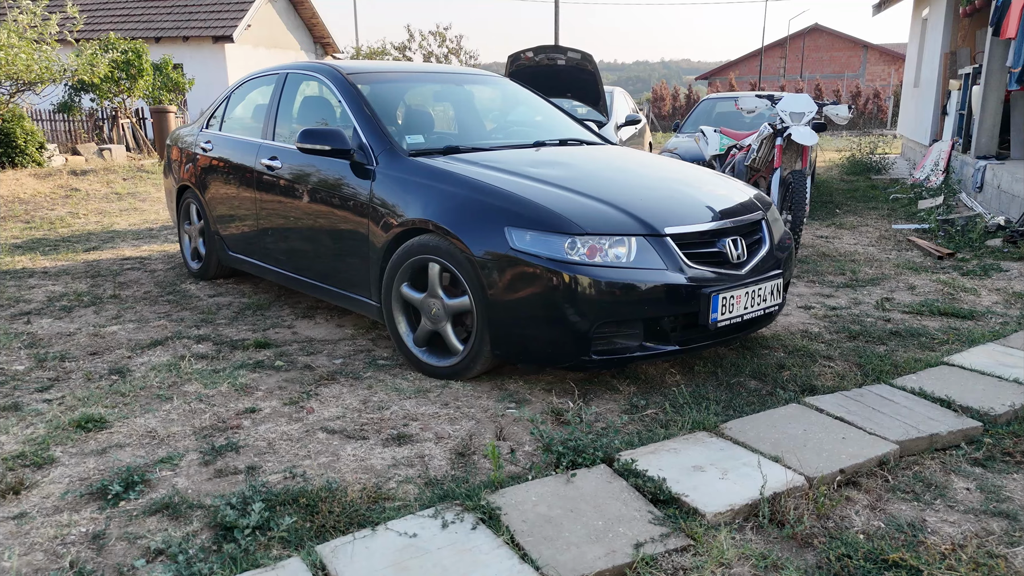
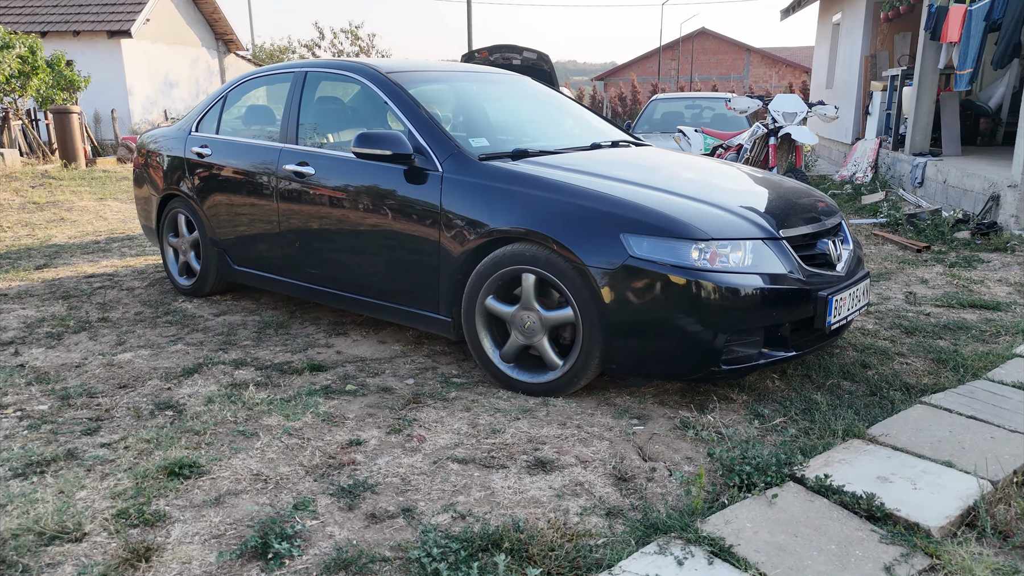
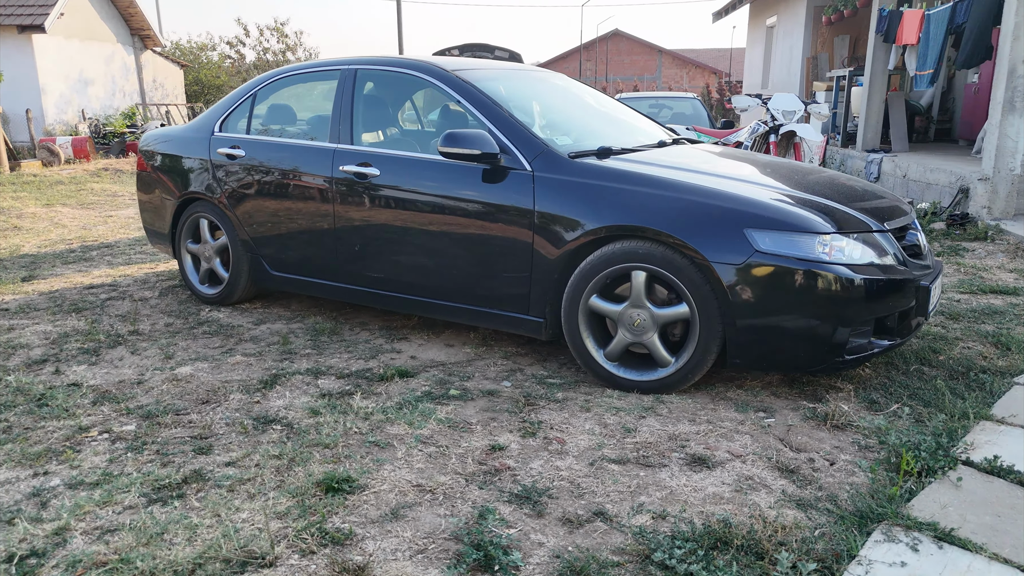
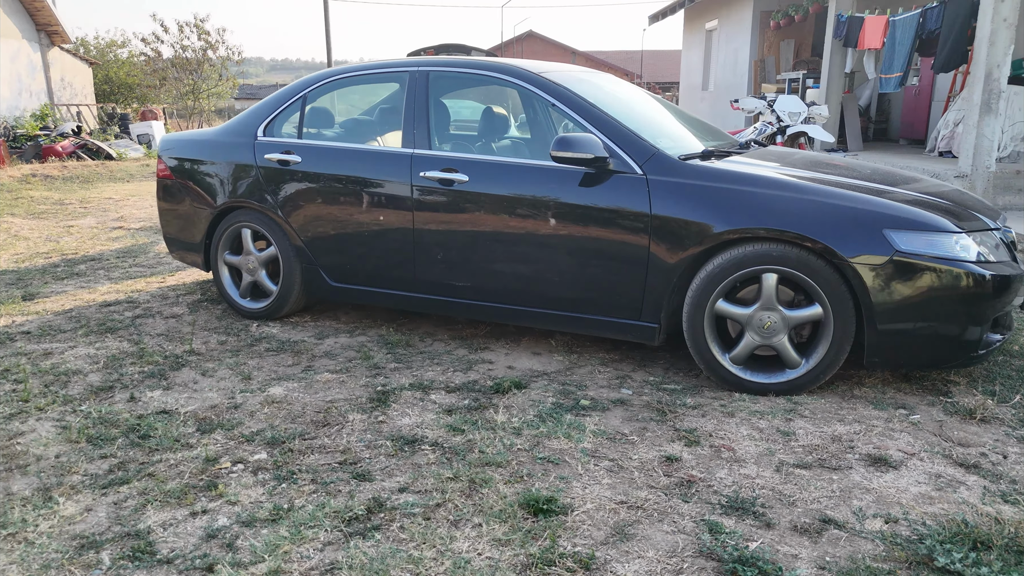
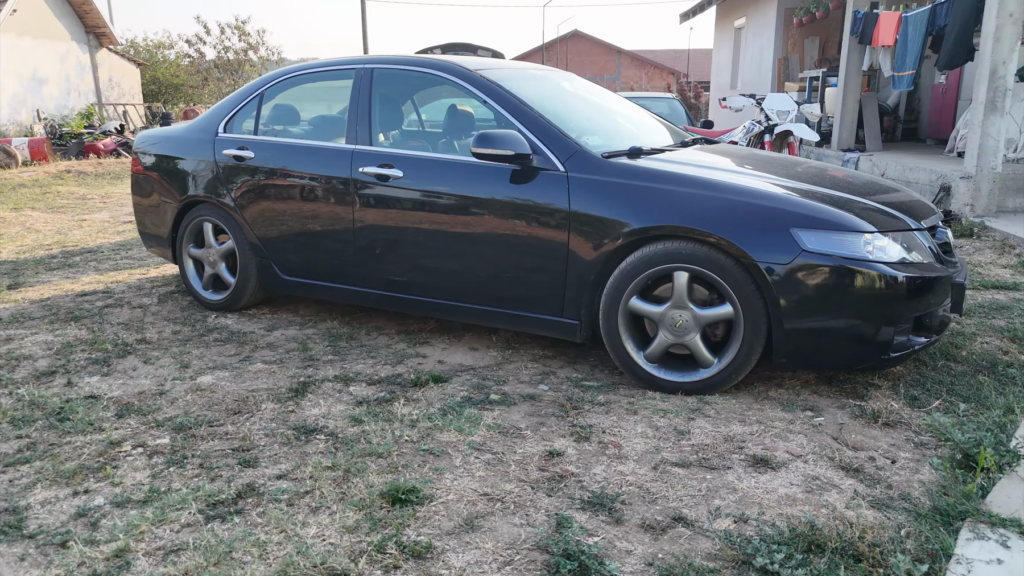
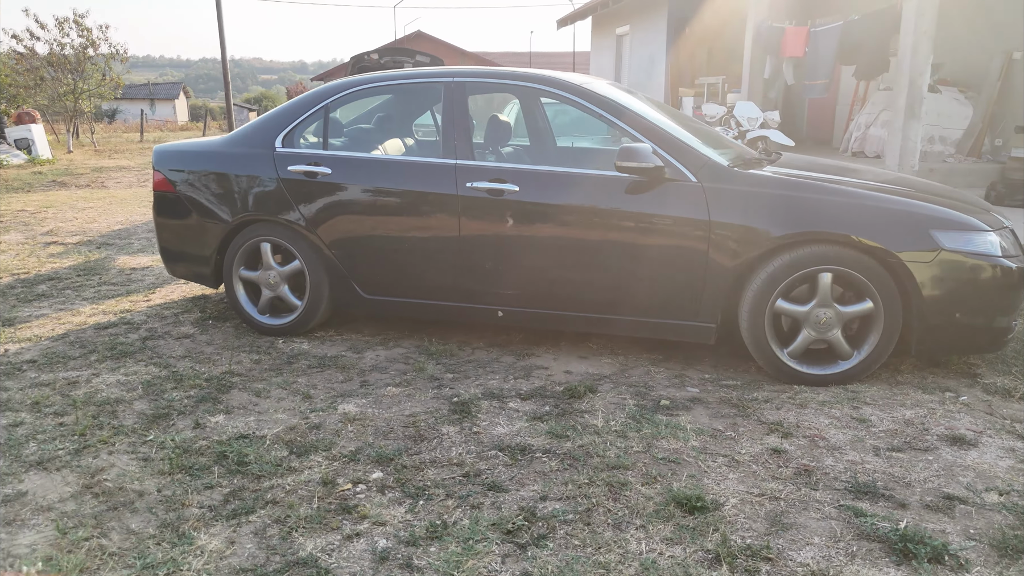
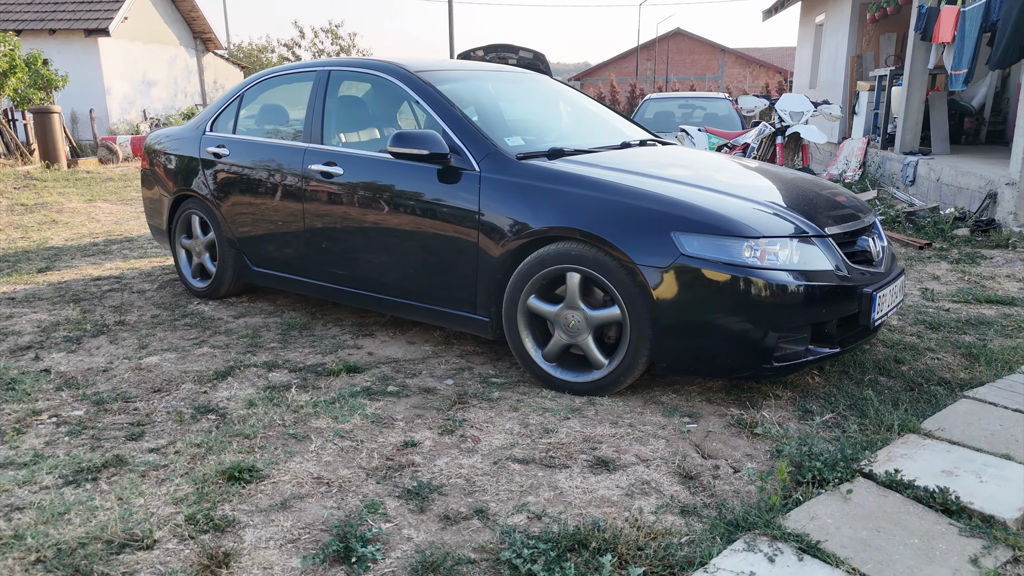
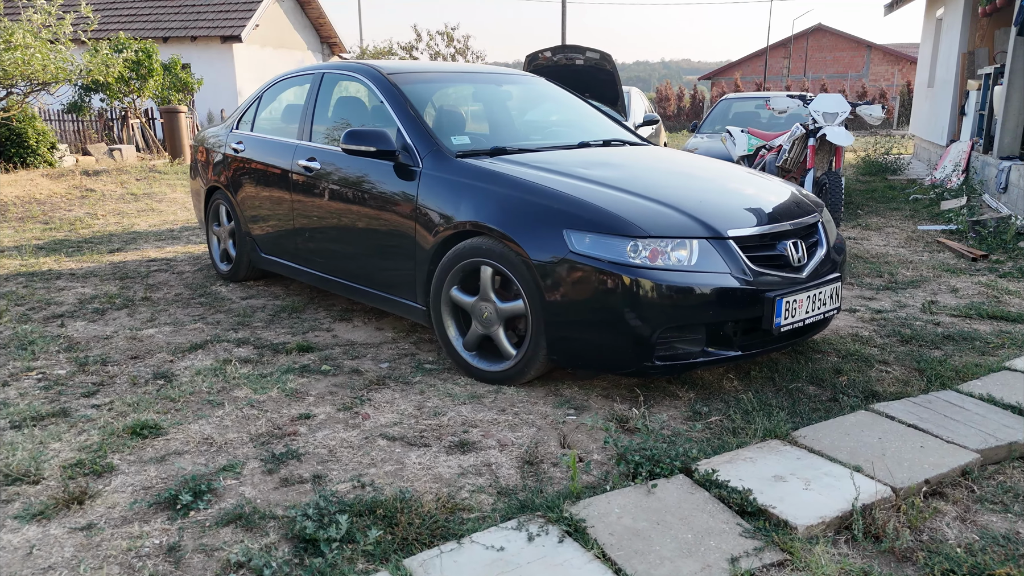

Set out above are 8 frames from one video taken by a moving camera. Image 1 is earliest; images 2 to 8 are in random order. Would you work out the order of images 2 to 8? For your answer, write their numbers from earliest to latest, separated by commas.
8, 2, 7, 3, 5, 4, 6
